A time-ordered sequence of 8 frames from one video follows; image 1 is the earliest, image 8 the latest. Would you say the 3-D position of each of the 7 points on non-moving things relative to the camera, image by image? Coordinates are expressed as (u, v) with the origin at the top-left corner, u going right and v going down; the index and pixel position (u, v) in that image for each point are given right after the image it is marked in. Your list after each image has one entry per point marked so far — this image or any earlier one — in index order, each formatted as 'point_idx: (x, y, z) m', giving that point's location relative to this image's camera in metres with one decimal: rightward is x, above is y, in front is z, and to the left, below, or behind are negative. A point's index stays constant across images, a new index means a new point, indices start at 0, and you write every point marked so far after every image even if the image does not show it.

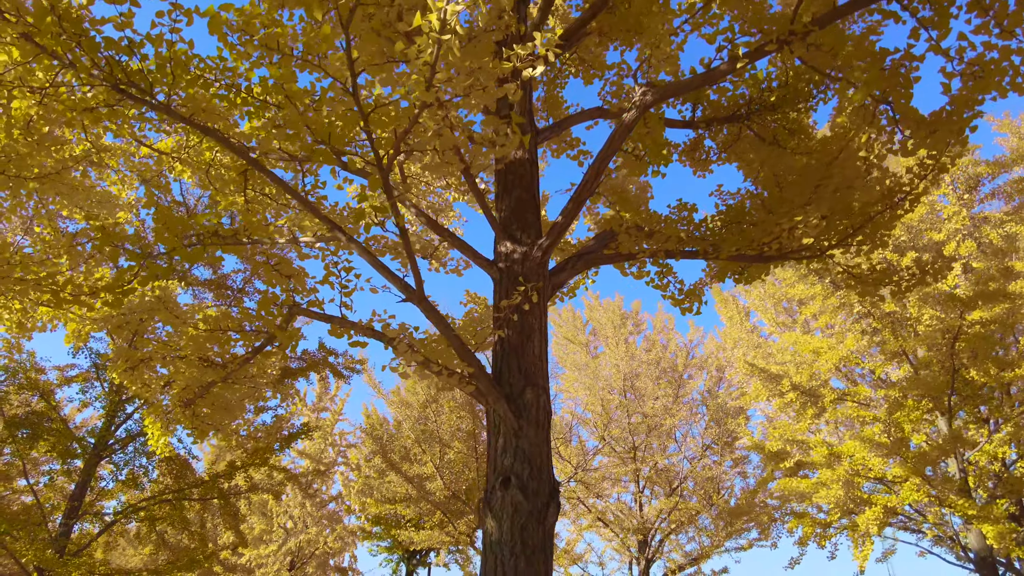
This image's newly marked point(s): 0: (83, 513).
0: (-4.6, -2.4, +7.4) m
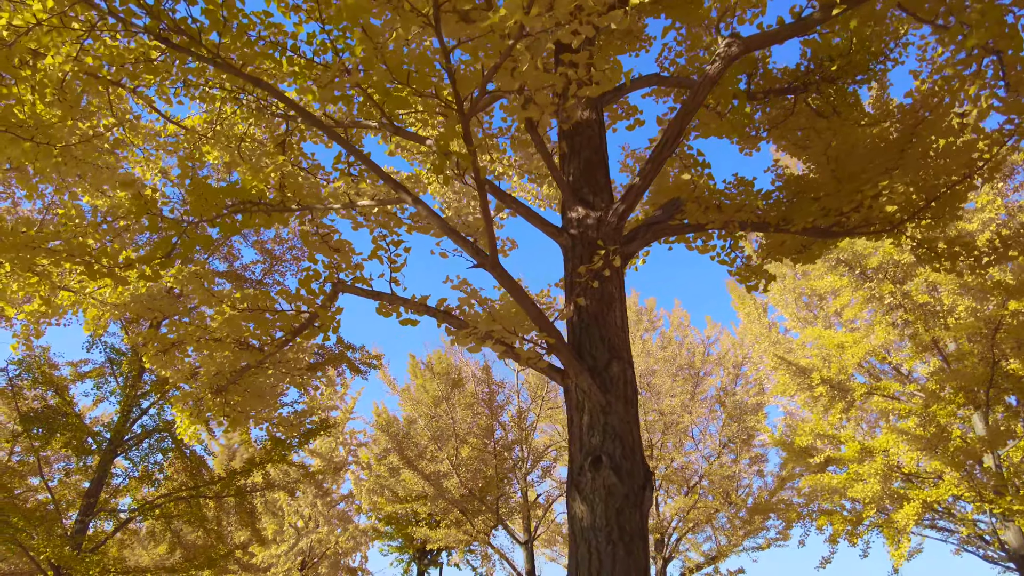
0: (-4.4, -2.3, +7.2) m
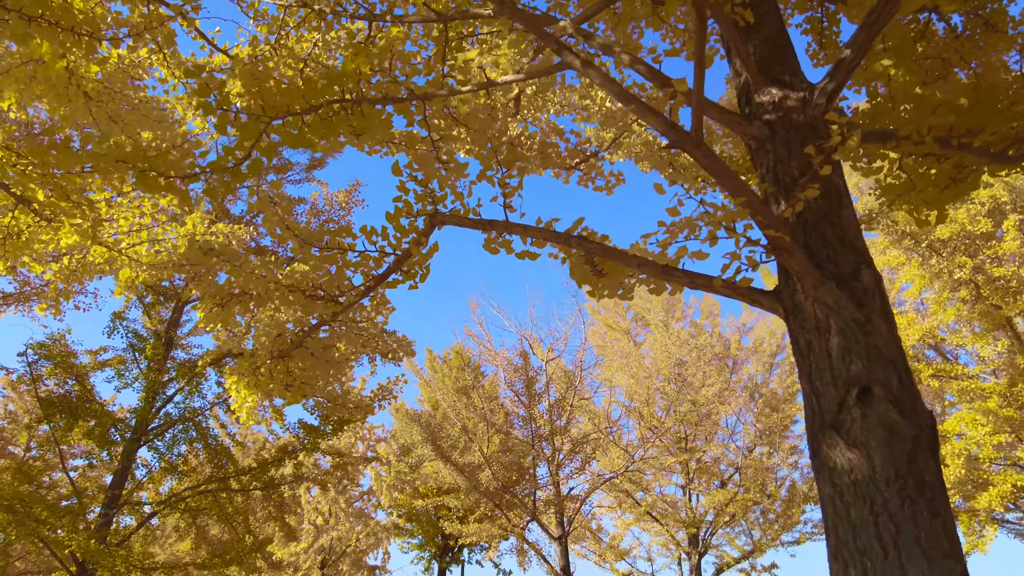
0: (-3.9, -2.1, +6.8) m
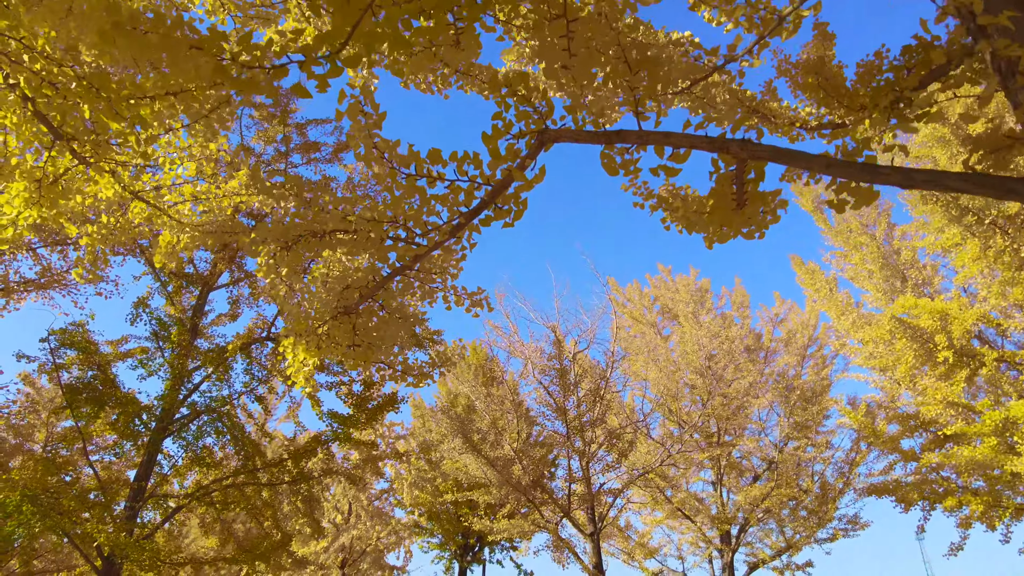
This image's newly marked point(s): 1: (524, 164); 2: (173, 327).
0: (-3.5, -2.0, +6.5) m
1: (0.0, +0.3, +2.0) m
2: (-3.6, -0.4, +7.2) m
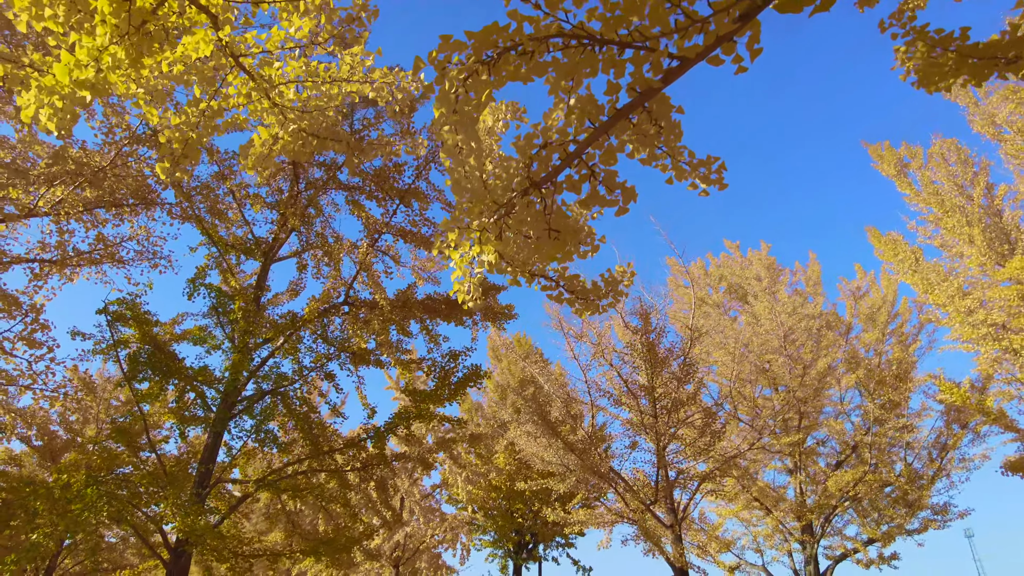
0: (-2.6, -1.7, +6.0) m
1: (+0.7, +0.7, +1.3) m
2: (-2.7, -0.1, +6.6) m
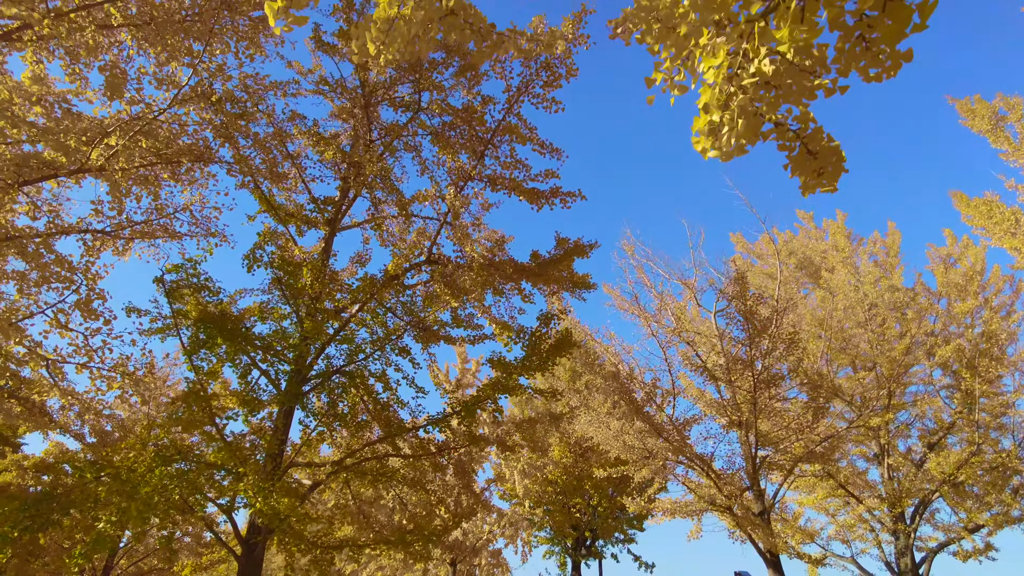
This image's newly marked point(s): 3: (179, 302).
0: (-1.8, -1.4, +5.4) m
1: (+1.2, +1.1, +0.6) m
2: (-1.9, +0.1, +6.1) m
3: (-2.7, -0.1, +5.6) m
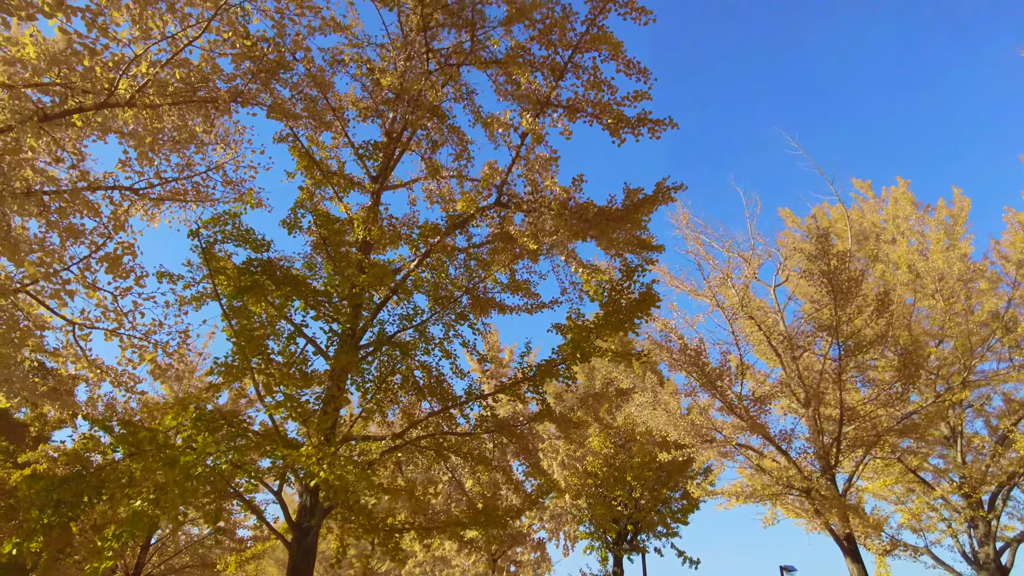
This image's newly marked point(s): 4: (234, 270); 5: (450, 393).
0: (-1.2, -1.1, +4.9) m
1: (+1.6, +1.5, -0.1) m
2: (-1.4, +0.5, +5.5) m
3: (-2.2, +0.2, +5.1) m
4: (-2.1, +0.1, +5.1) m
5: (-0.5, -0.8, +5.3) m
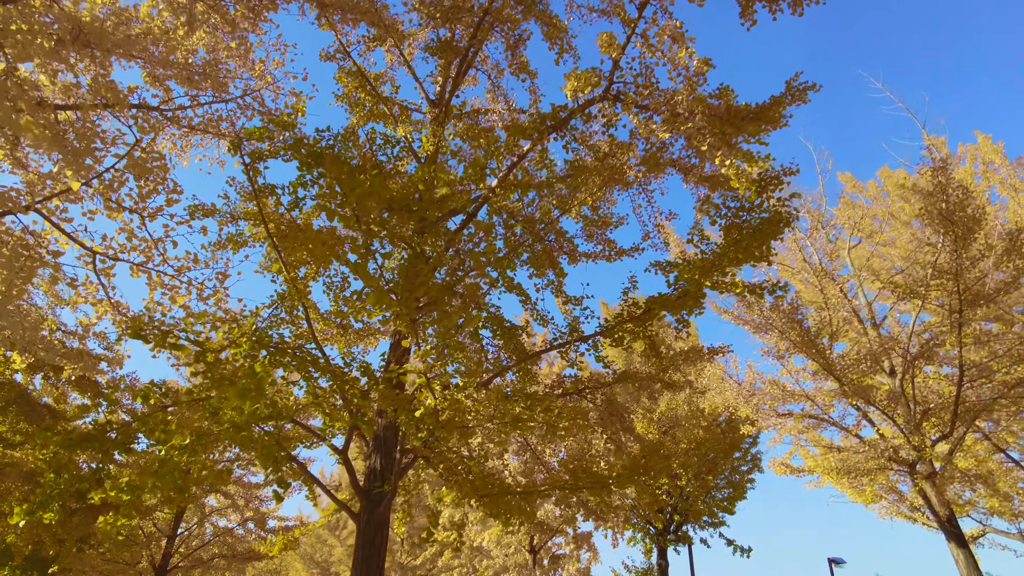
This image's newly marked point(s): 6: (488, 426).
0: (-0.6, -0.7, +4.1) m
1: (+2.0, +1.9, -0.9) m
2: (-0.8, +0.9, +4.7) m
3: (-1.6, +0.6, +4.3) m
4: (-1.5, +0.5, +4.4) m
5: (+0.1, -0.4, +4.5) m
6: (-0.4, -0.9, +4.2) m
